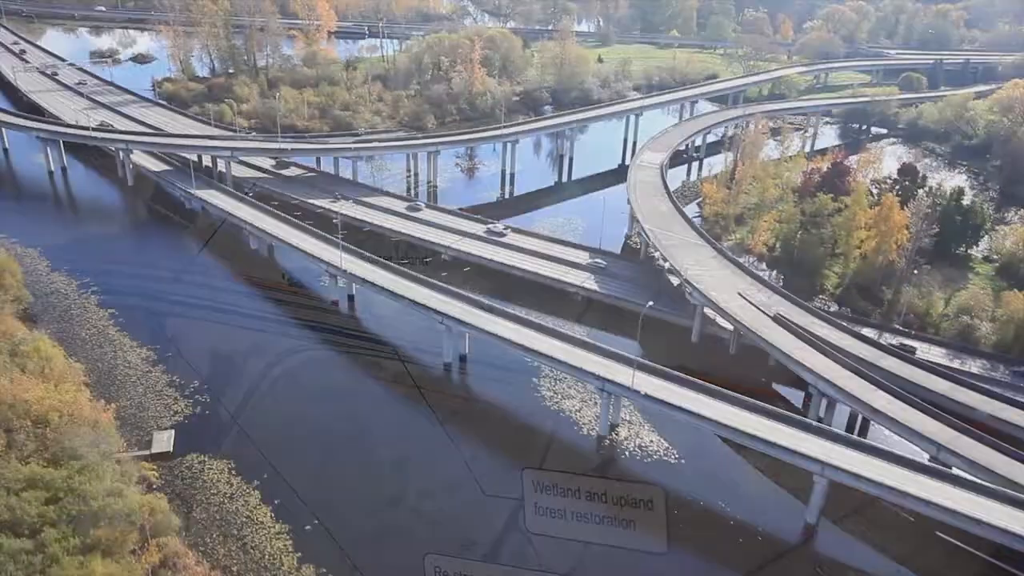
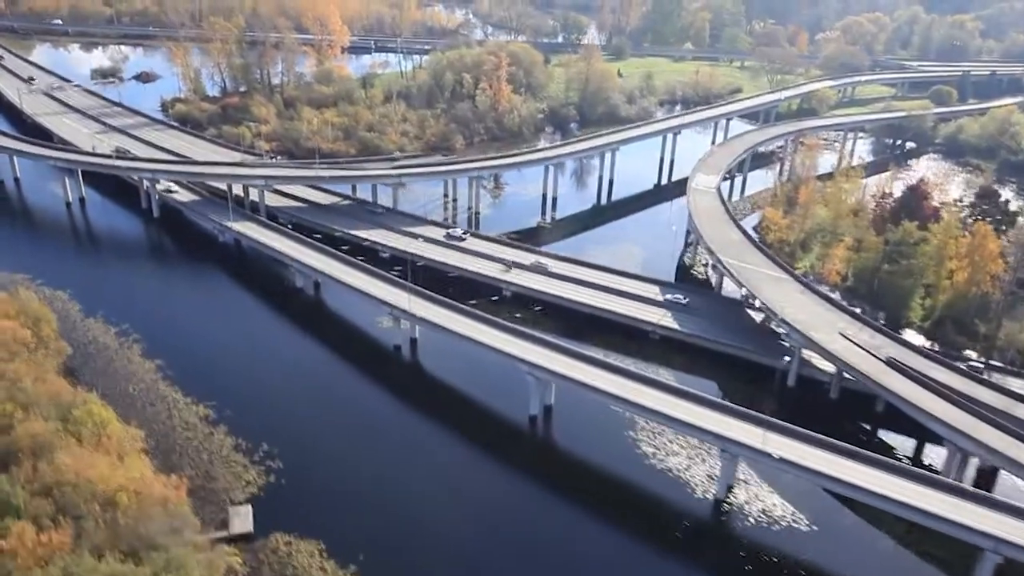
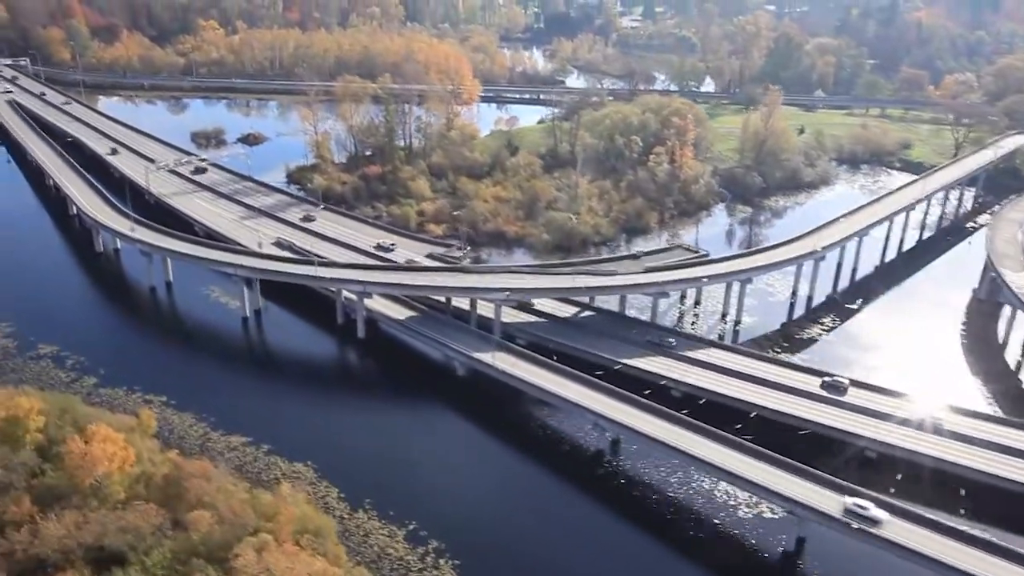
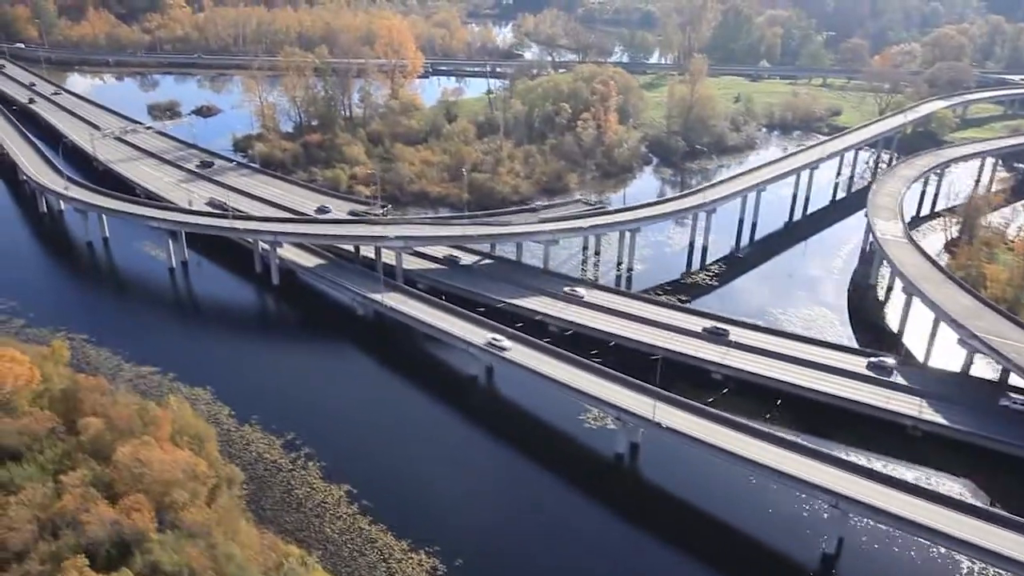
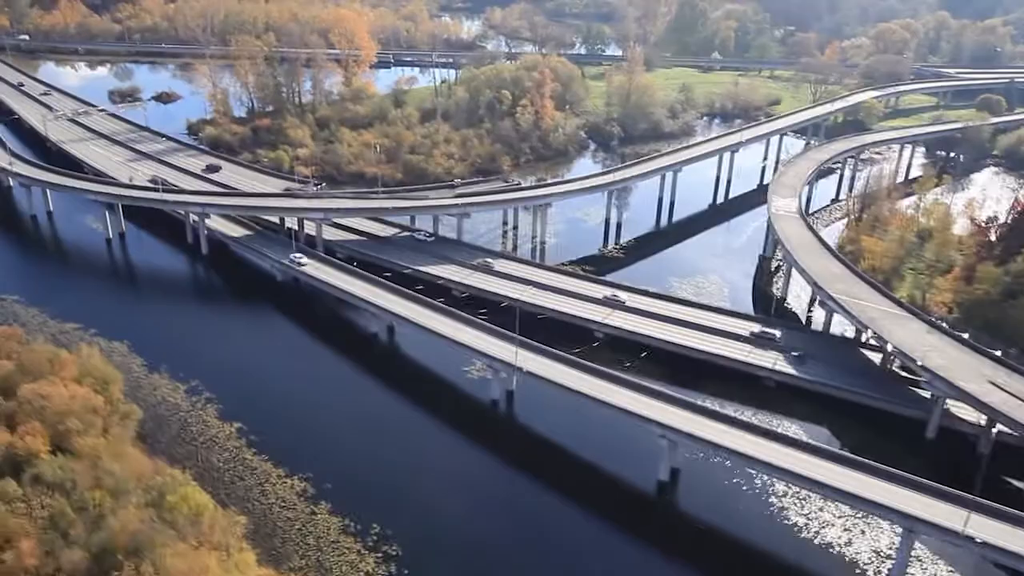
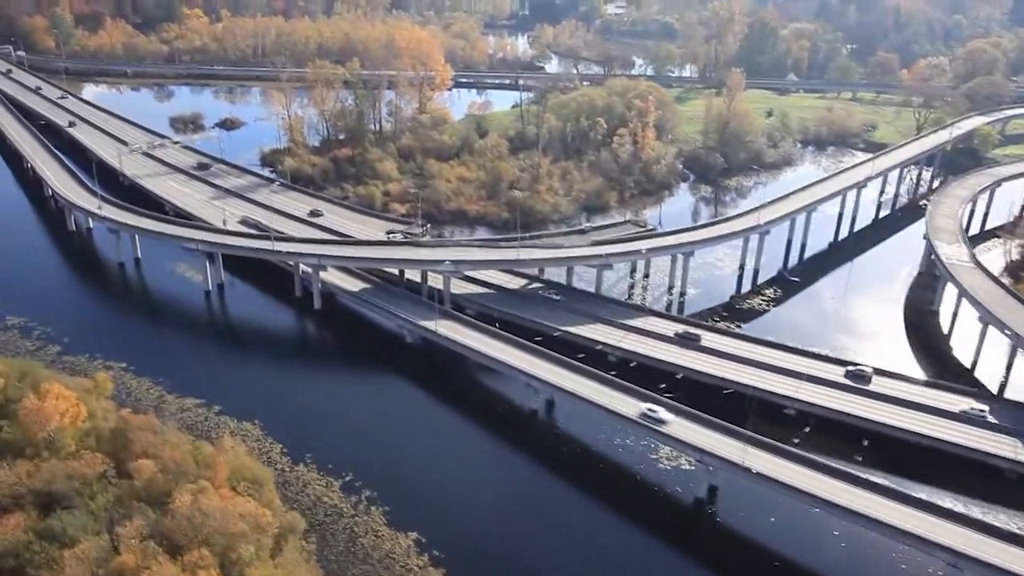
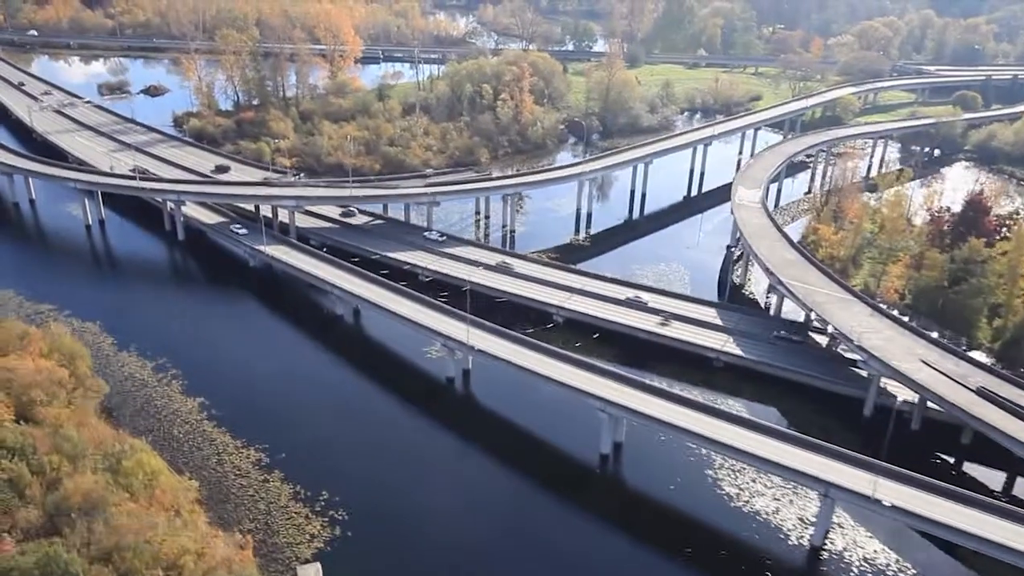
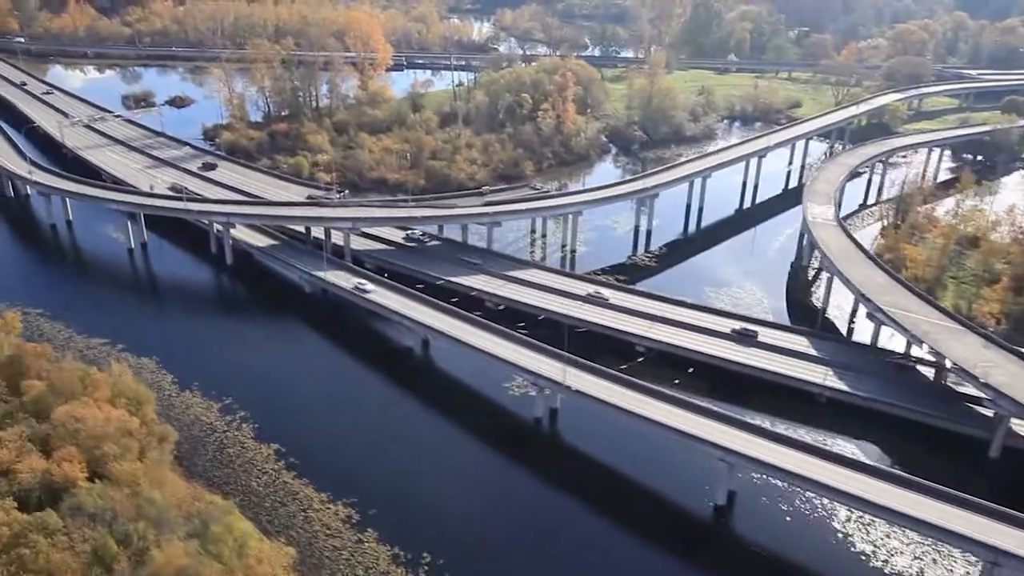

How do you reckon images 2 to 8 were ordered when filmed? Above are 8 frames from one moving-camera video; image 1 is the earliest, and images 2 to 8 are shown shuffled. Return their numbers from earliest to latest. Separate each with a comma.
2, 7, 5, 8, 4, 6, 3
